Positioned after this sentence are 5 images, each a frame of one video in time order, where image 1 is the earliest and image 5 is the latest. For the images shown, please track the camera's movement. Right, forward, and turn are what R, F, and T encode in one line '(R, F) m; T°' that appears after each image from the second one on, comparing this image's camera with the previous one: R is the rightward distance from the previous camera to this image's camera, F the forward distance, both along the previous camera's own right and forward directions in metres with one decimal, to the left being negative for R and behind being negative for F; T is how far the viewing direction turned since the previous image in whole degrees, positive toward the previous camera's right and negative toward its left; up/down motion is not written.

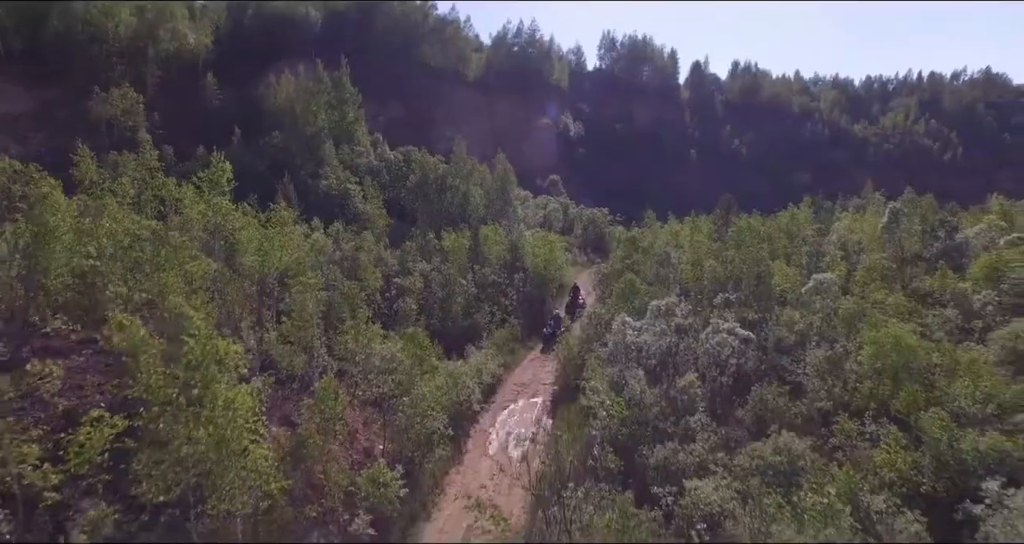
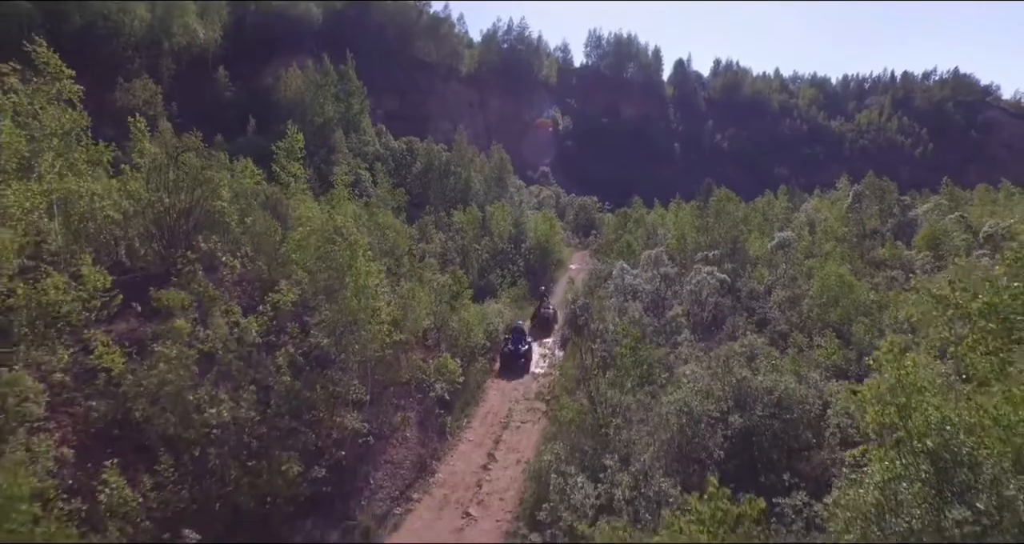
(-1.9, -5.7) m; +1°
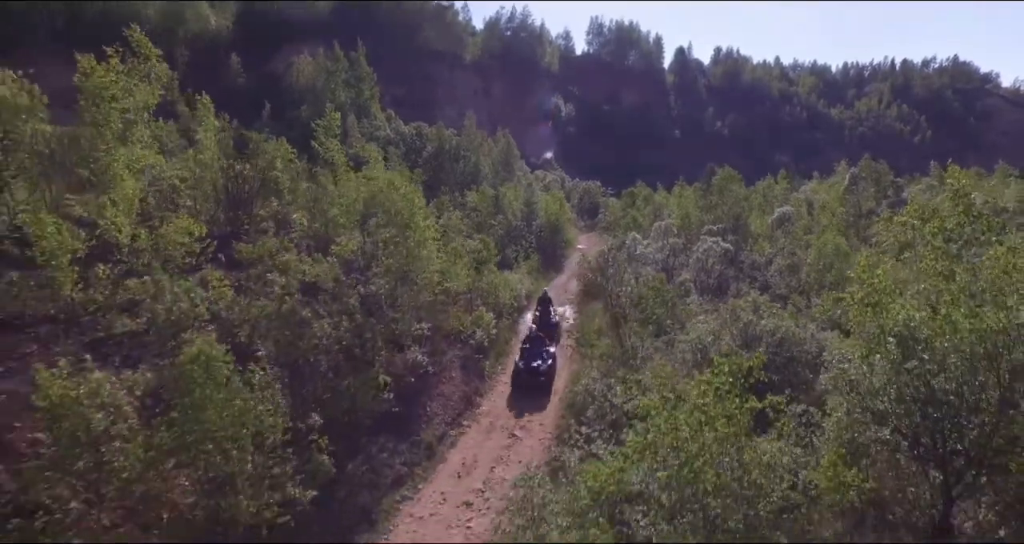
(-1.3, -2.6) m; 0°
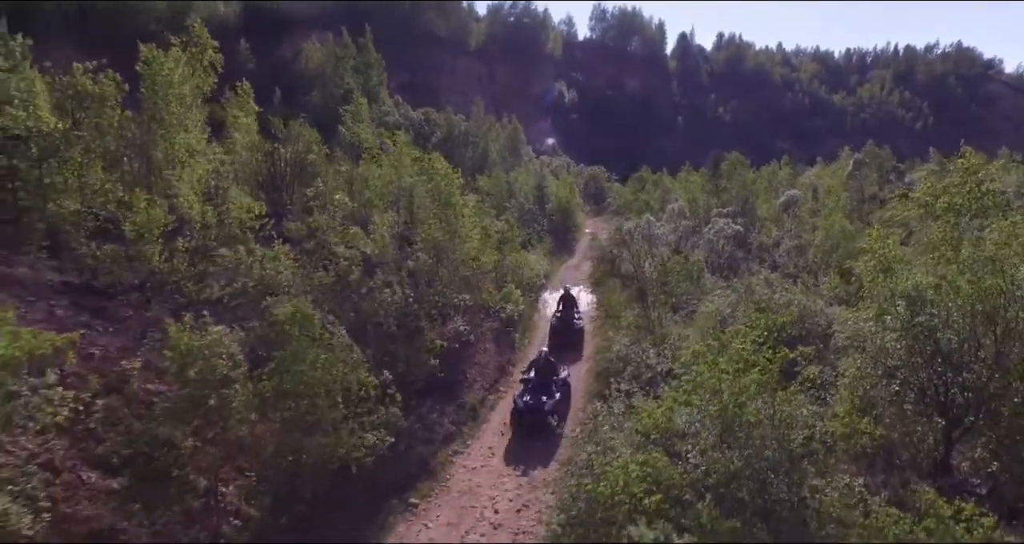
(-1.2, -1.5) m; 0°
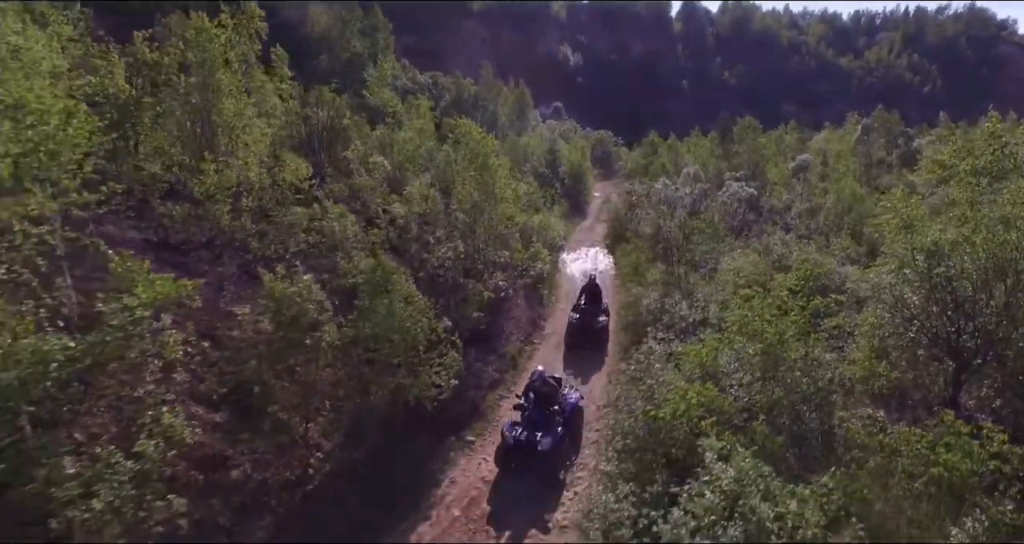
(-1.3, -1.2) m; 0°
